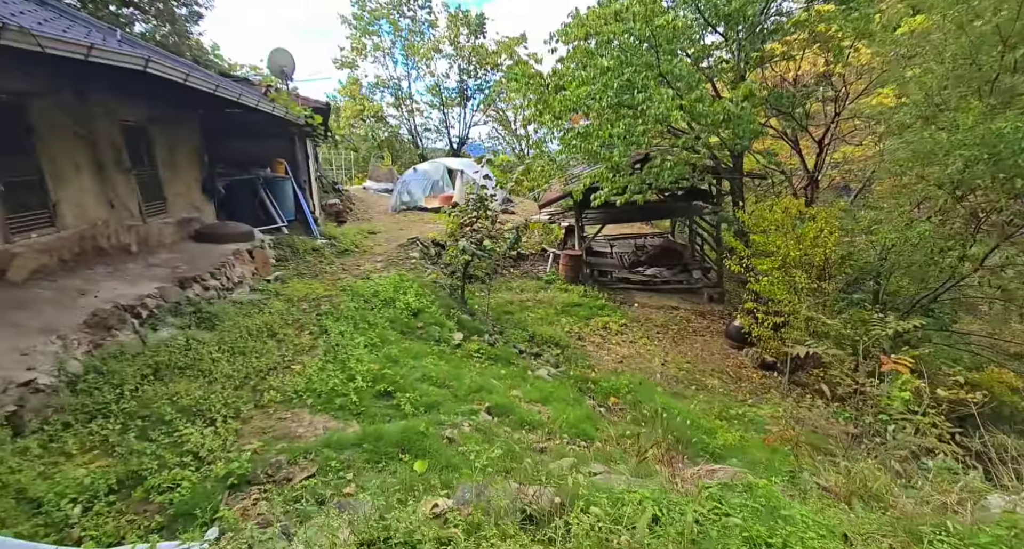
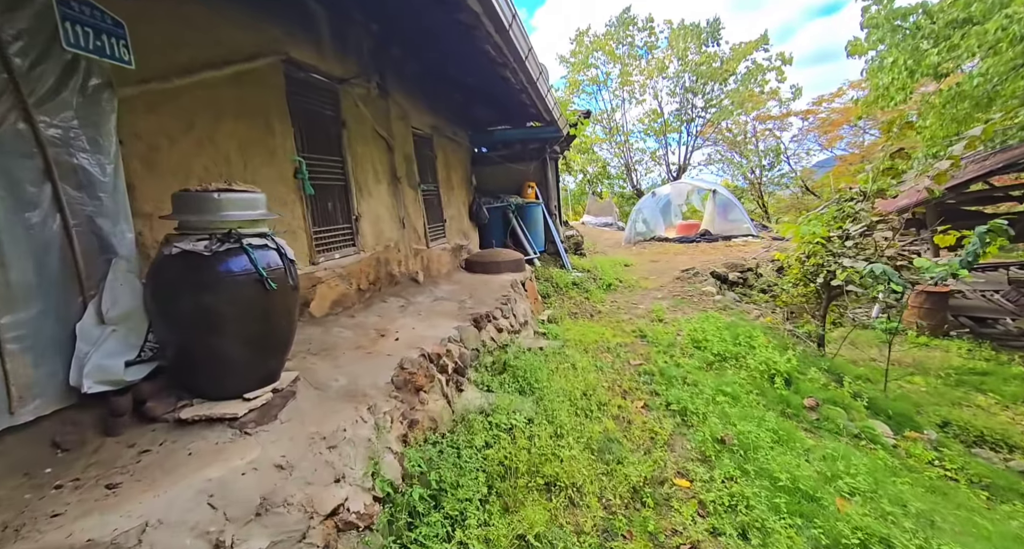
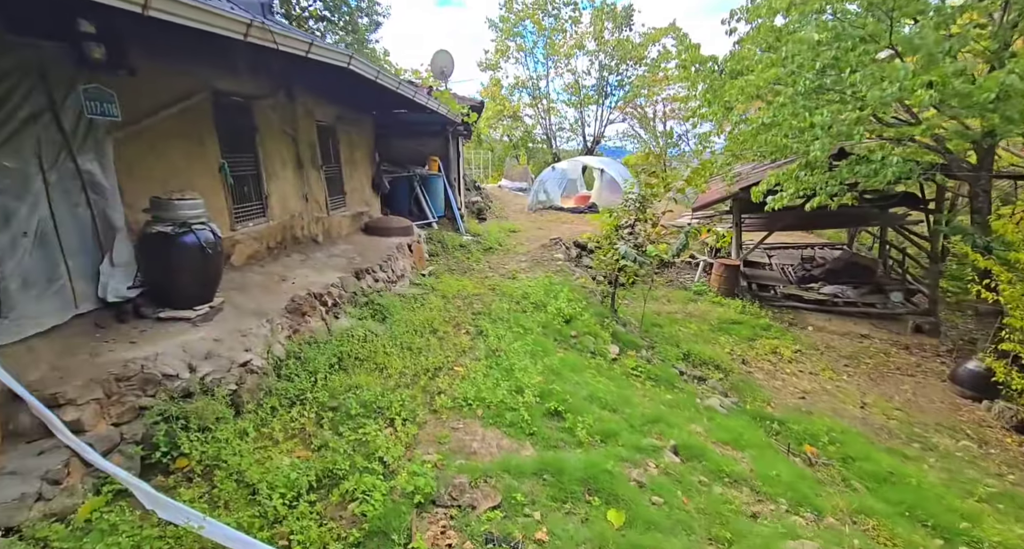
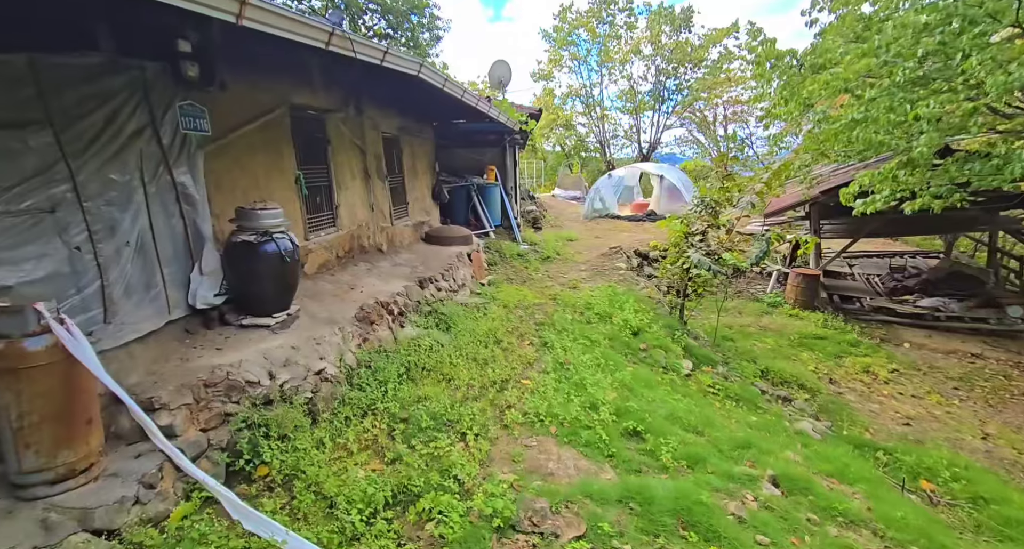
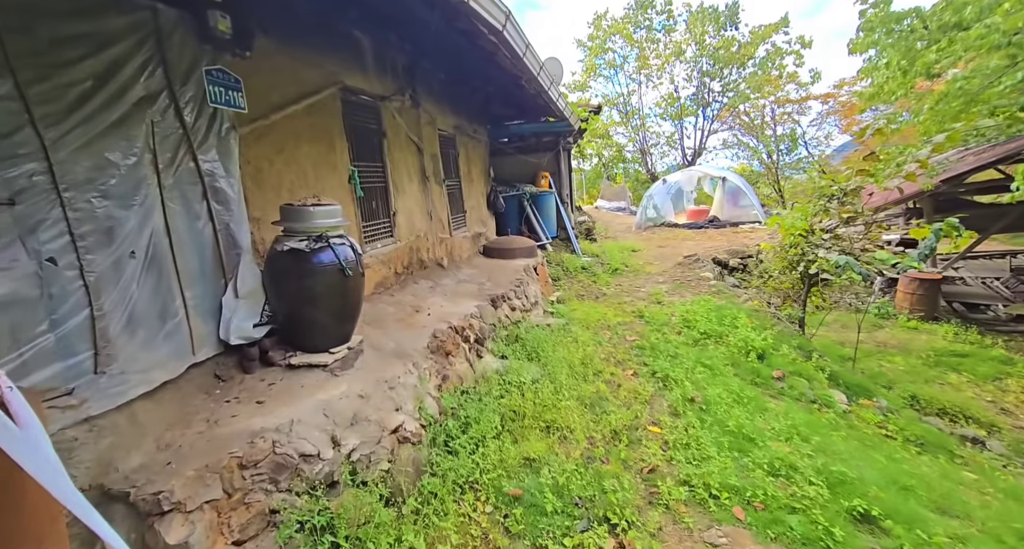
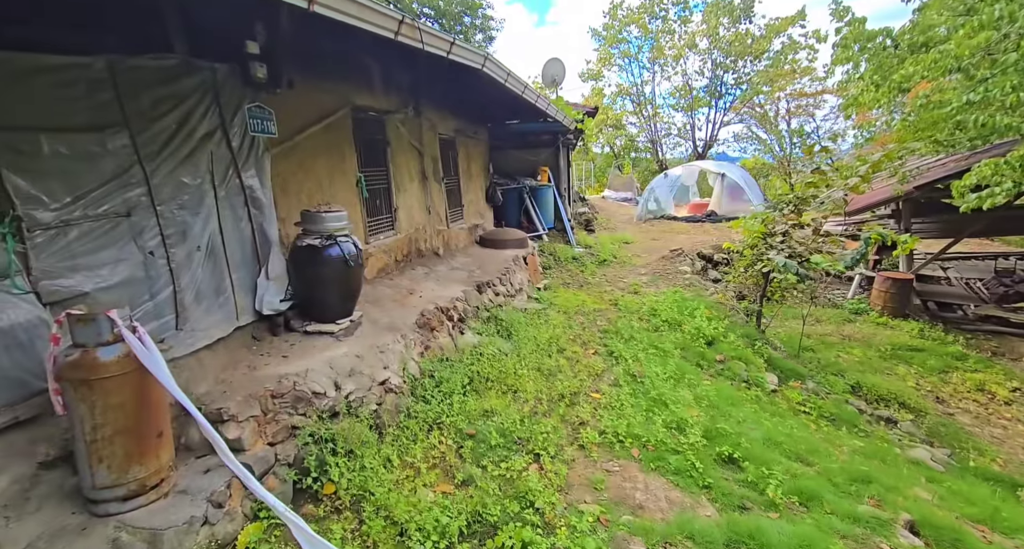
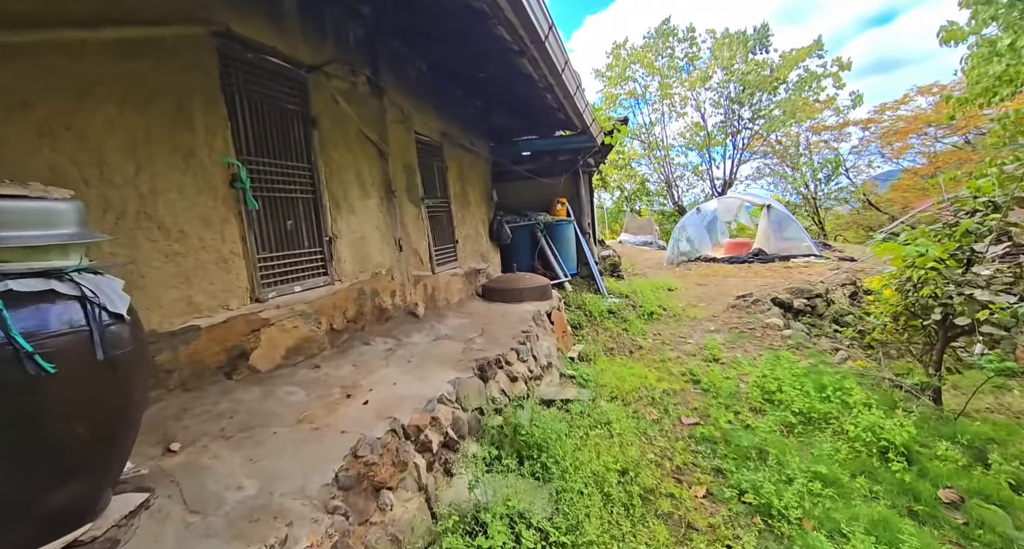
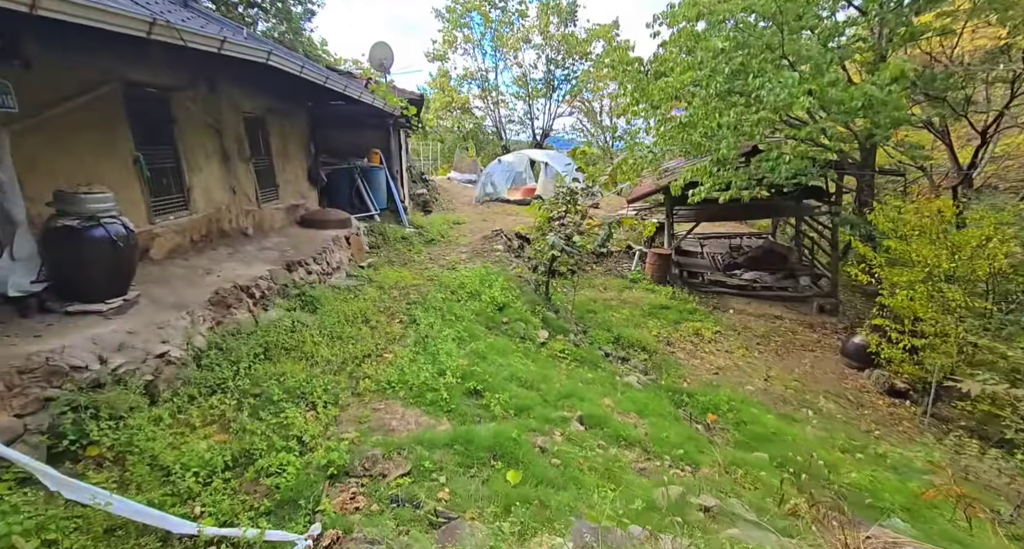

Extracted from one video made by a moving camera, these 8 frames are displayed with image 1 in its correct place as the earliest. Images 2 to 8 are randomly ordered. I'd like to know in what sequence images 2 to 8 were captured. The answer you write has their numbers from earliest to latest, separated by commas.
8, 3, 4, 6, 5, 2, 7
